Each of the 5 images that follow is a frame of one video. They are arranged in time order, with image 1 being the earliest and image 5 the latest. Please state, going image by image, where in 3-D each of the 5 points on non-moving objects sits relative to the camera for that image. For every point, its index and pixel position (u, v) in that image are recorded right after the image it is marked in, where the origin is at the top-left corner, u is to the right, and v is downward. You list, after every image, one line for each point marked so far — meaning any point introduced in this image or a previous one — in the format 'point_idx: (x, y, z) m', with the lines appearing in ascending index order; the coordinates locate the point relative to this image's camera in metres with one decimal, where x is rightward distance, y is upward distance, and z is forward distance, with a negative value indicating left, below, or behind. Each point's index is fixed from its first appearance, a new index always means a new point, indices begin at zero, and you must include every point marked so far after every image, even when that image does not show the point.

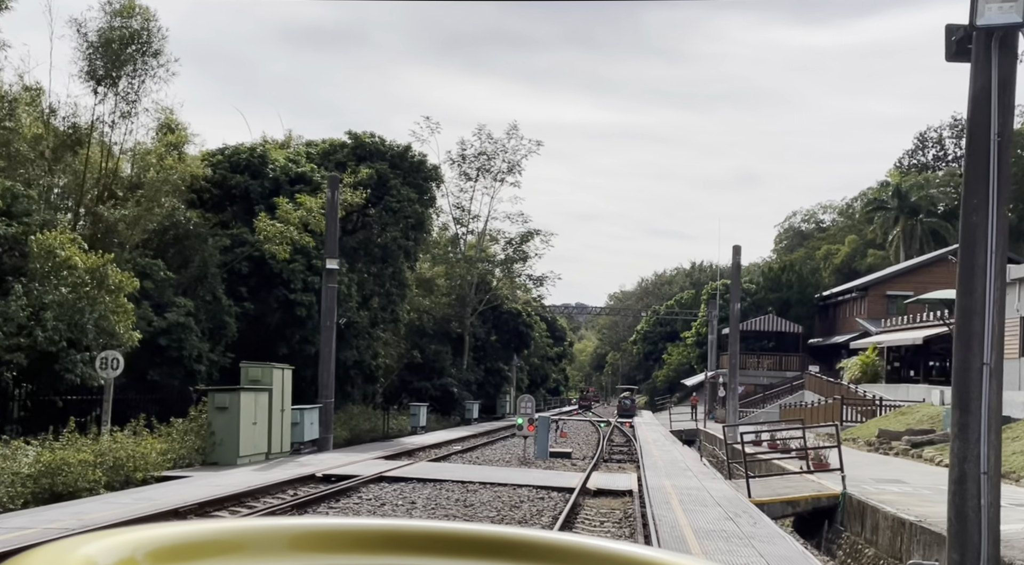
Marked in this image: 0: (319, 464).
0: (-3.4, -3.2, +19.7) m
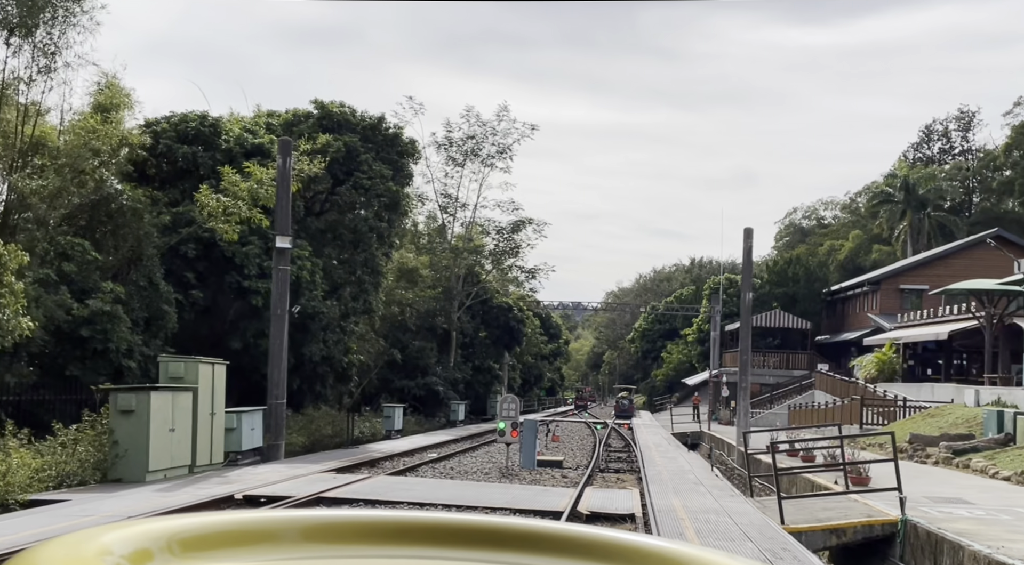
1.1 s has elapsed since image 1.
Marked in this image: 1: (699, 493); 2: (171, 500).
0: (-3.7, -2.8, +16.3) m
1: (+2.9, -3.3, +17.3) m
2: (-4.0, -2.6, +13.2) m
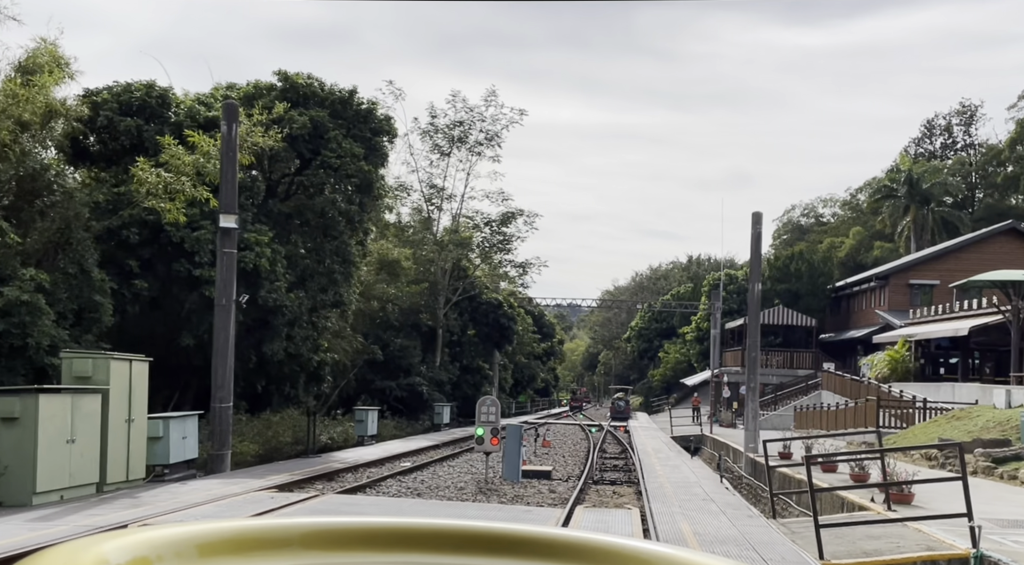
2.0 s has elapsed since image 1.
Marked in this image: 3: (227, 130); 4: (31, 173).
0: (-4.0, -2.6, +13.6) m
1: (+2.6, -3.0, +14.6) m
2: (-4.3, -2.3, +10.4) m
3: (-4.7, +2.5, +18.4) m
4: (-8.4, +1.9, +19.3) m
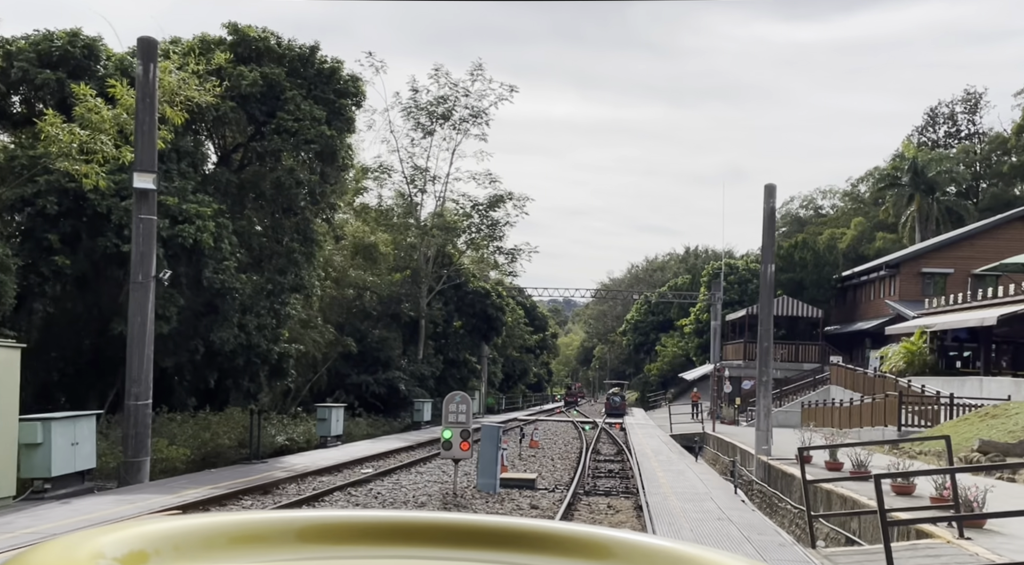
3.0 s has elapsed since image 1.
0: (-4.3, -2.2, +10.5) m
1: (+2.3, -2.7, +11.6) m
2: (-4.6, -2.0, +7.4) m
3: (-5.0, +2.9, +15.3) m
4: (-8.7, +2.3, +16.2) m
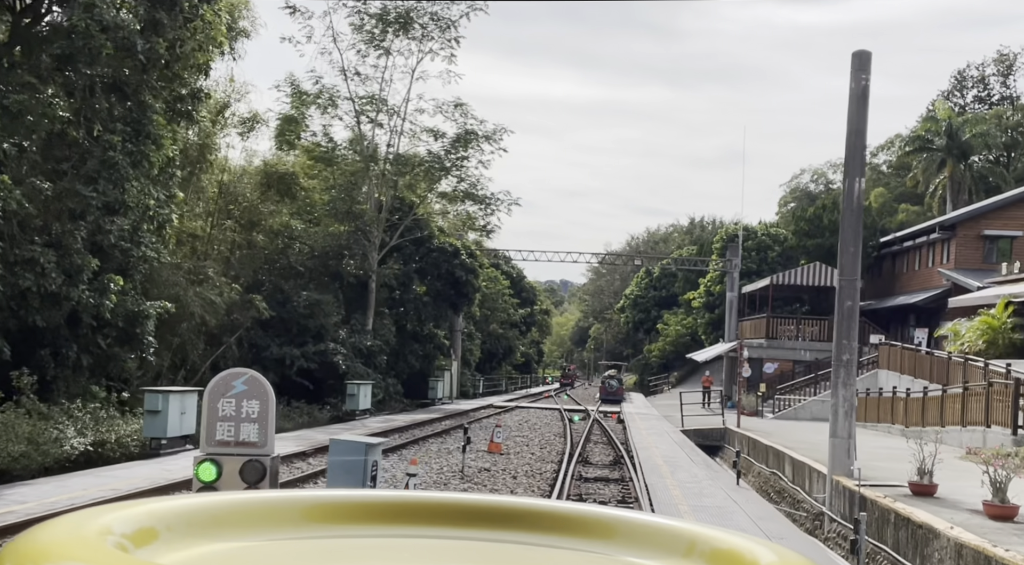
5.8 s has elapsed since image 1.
0: (-5.1, -1.3, +2.0) m
1: (+1.5, -1.8, +3.0) m
2: (-5.4, -1.1, -1.2) m
3: (-5.7, +3.9, +6.7) m
4: (-9.5, +3.4, +7.6) m
